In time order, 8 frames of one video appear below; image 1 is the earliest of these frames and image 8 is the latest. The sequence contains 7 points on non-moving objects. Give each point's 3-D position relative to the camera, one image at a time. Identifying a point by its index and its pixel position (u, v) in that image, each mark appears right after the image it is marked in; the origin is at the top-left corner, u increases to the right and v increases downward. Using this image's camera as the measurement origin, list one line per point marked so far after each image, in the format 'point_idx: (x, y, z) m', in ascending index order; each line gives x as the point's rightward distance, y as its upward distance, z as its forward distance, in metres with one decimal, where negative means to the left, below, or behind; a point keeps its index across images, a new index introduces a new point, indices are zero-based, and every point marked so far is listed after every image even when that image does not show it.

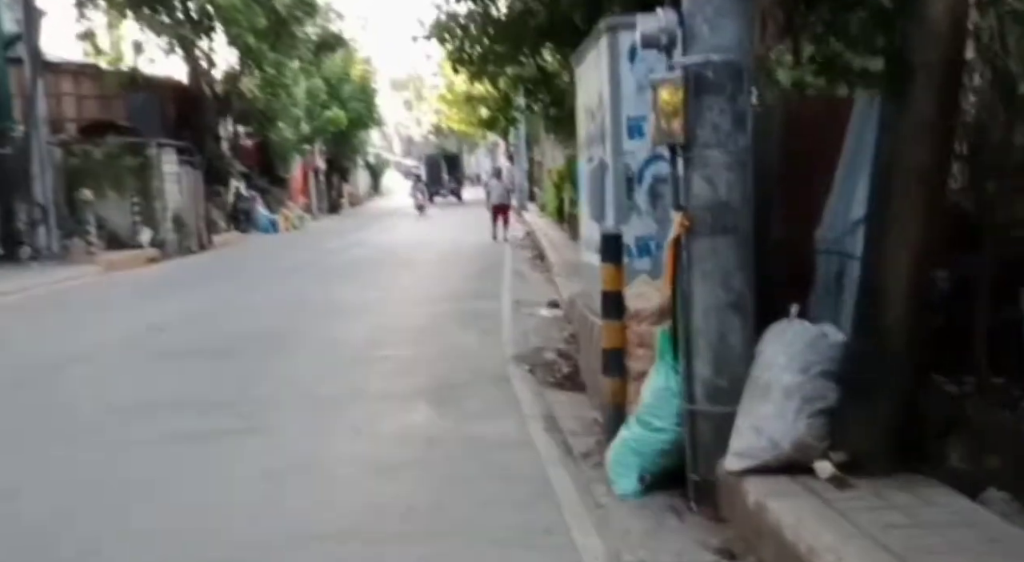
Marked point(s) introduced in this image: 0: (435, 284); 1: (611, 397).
0: (-1.2, 0.0, +18.0) m
1: (+0.6, -0.7, +6.7) m
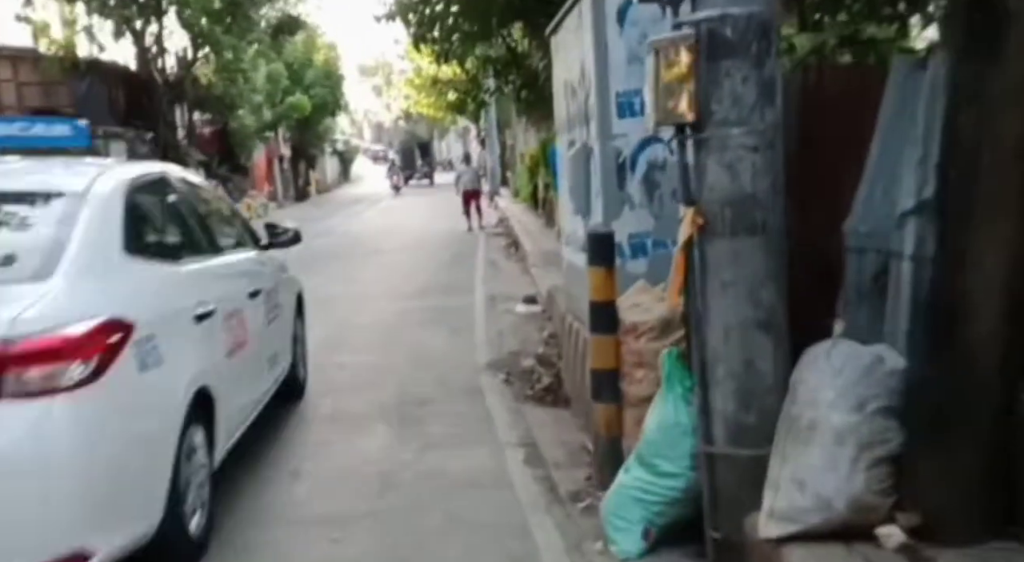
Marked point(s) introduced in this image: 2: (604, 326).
0: (-1.6, +0.1, +16.9) m
1: (+0.4, -0.7, +5.6) m
2: (+0.4, -0.2, +5.6) m
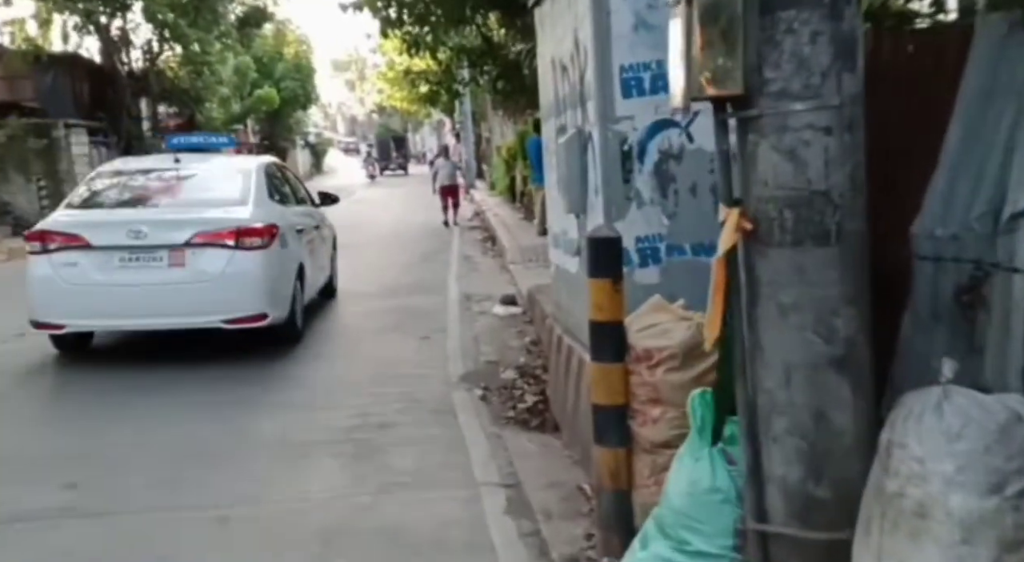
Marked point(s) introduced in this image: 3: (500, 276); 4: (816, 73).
0: (-1.9, +0.1, +15.8) m
1: (+0.4, -0.8, +4.5) m
2: (+0.4, -0.3, +4.5) m
3: (-0.1, +0.1, +15.0) m
4: (+0.8, +0.6, +3.1) m
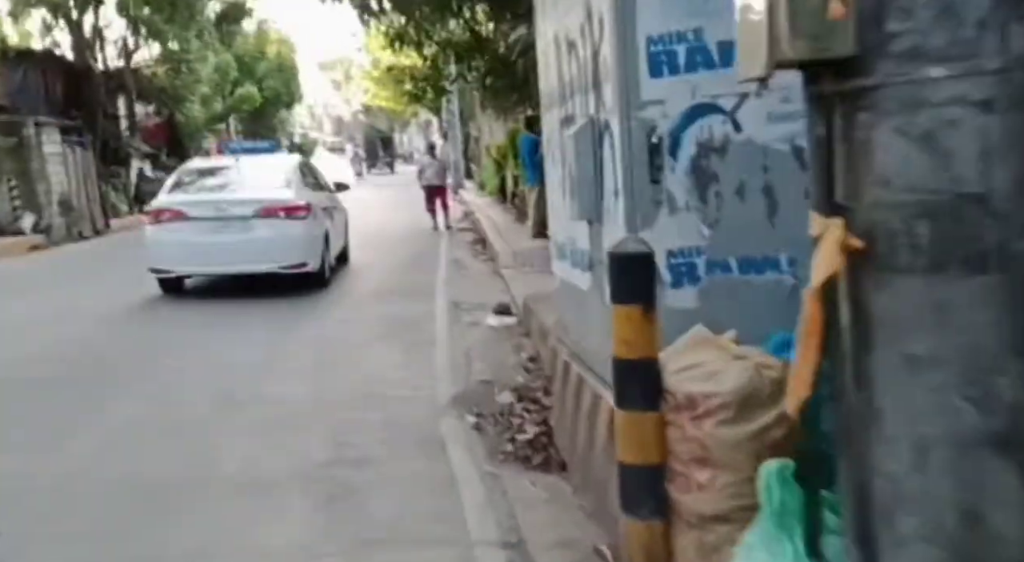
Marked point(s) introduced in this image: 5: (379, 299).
0: (-2.0, 0.0, +14.8) m
1: (+0.4, -0.9, +3.6) m
2: (+0.4, -0.4, +3.5) m
3: (-0.2, 0.0, +14.0) m
4: (+0.8, +0.5, +2.1) m
5: (-1.4, -0.2, +12.3) m
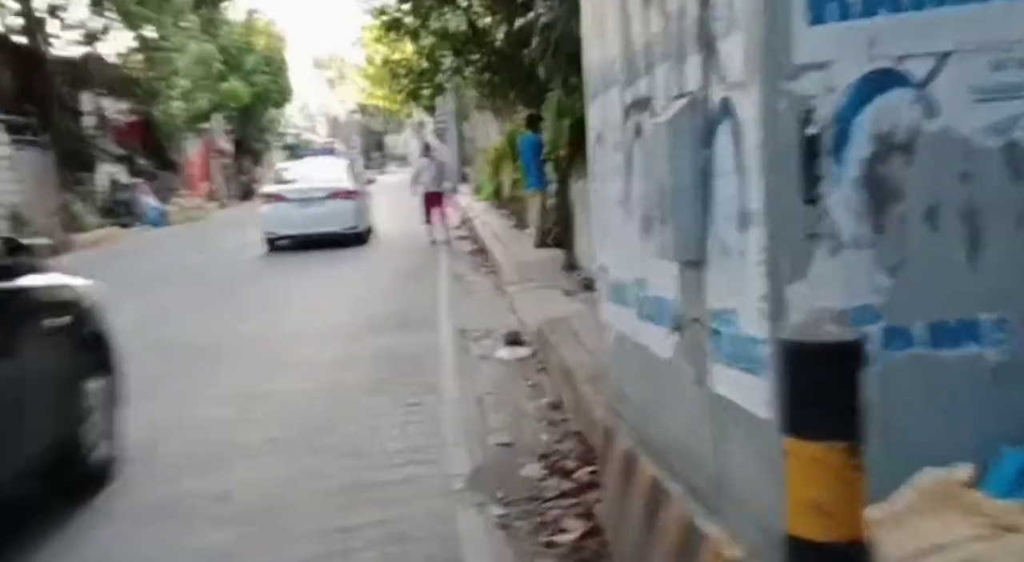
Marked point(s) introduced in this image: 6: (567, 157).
0: (-1.9, -0.2, +13.1) m
1: (+0.6, -1.0, +1.9) m
2: (+0.5, -0.5, +1.9) m
3: (-0.1, -0.2, +12.4) m
4: (+1.0, +0.3, +0.5) m
5: (-1.3, -0.4, +10.7) m
6: (+0.9, +1.4, +12.0) m
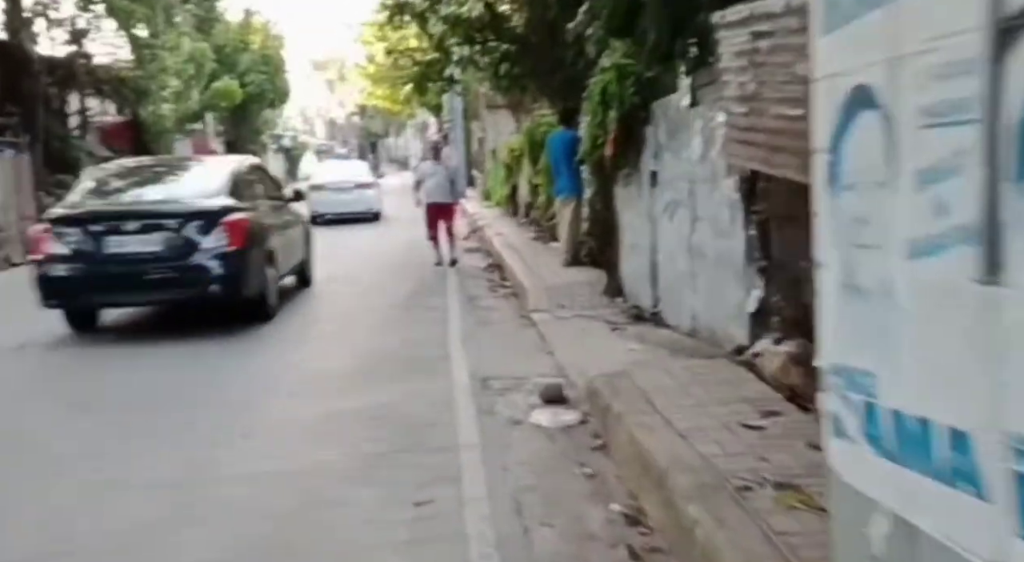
0: (-1.7, -0.4, +10.9) m
1: (+0.8, -1.2, -0.3) m
2: (+0.7, -0.7, -0.3) m
3: (+0.1, -0.5, +10.1) m
4: (+1.2, +0.1, -1.7) m
5: (-1.1, -0.7, +8.5) m
6: (+1.1, +1.1, +9.8) m
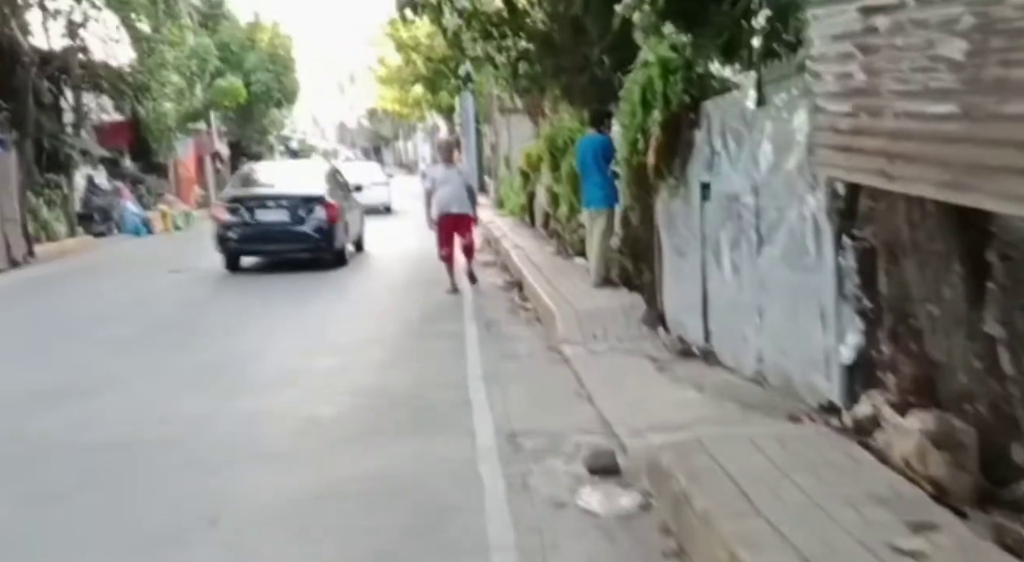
0: (-1.5, -0.6, +9.5) m
1: (+0.9, -1.4, -1.7) m
2: (+0.9, -0.9, -1.7) m
3: (+0.3, -0.7, +8.8) m
4: (+1.3, 0.0, -3.1) m
5: (-0.9, -0.8, +7.1) m
6: (+1.4, +0.9, +8.4) m
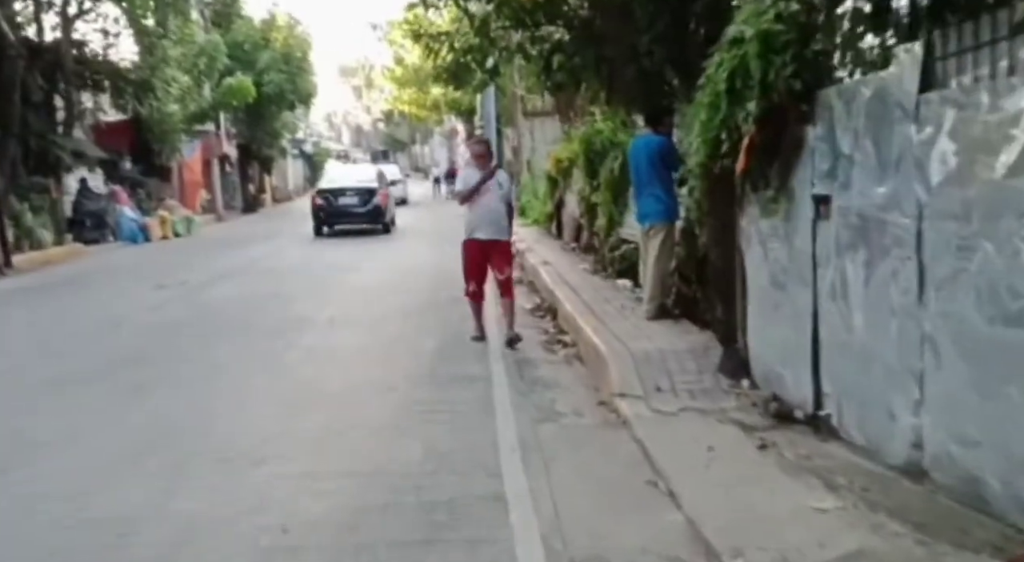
0: (-1.2, -0.9, +7.4) m
1: (+1.0, -1.6, -3.8) m
2: (+1.0, -1.1, -3.9) m
3: (+0.6, -0.9, +6.6) m
4: (+1.5, -0.2, -5.3) m
5: (-0.6, -1.1, +5.0) m
6: (+1.6, +0.7, +6.3) m
